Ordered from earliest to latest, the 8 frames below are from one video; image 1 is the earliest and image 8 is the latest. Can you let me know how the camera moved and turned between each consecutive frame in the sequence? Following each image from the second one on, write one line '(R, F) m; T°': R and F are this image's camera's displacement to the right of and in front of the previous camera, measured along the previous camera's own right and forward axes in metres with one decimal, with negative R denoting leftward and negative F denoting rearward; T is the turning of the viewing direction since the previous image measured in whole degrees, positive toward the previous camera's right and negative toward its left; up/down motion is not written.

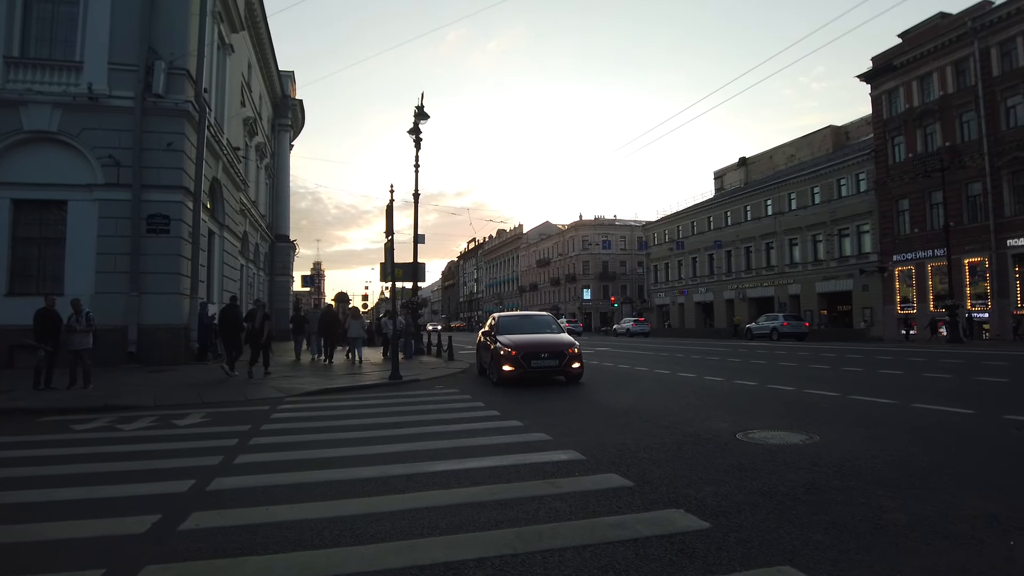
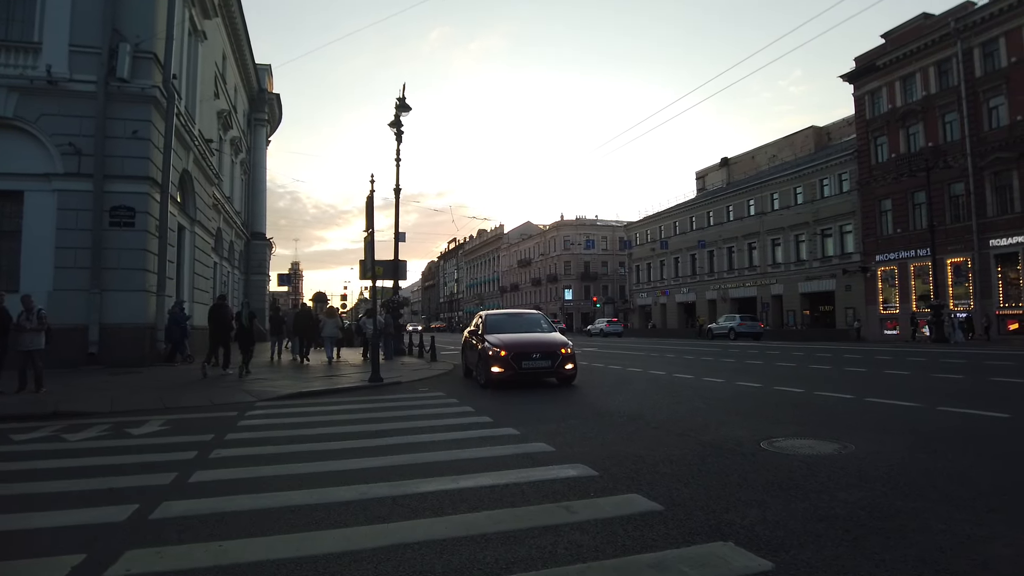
(-0.2, +0.8) m; +2°
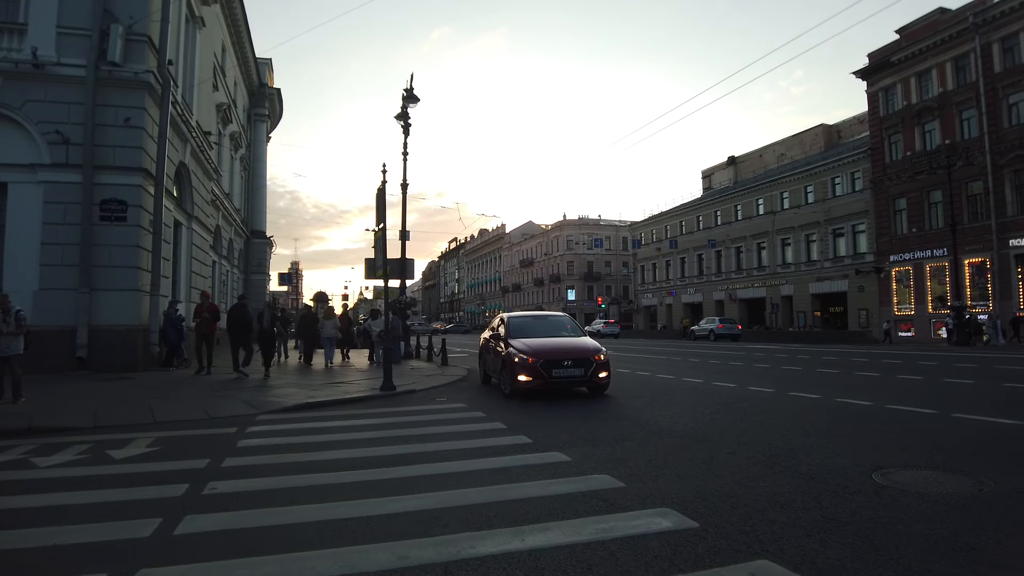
(-0.4, +1.1) m; 0°
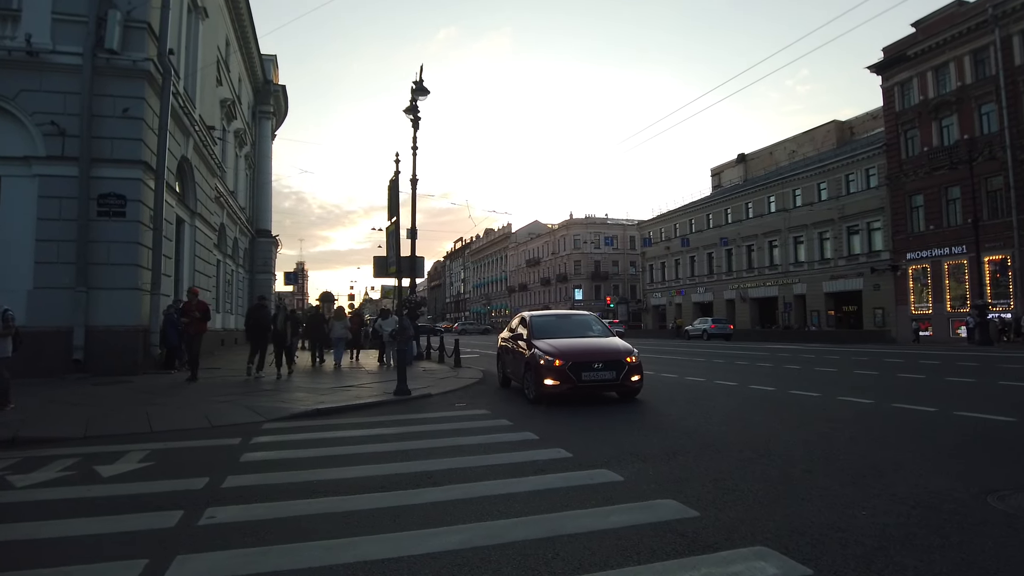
(-0.3, +0.8) m; 0°
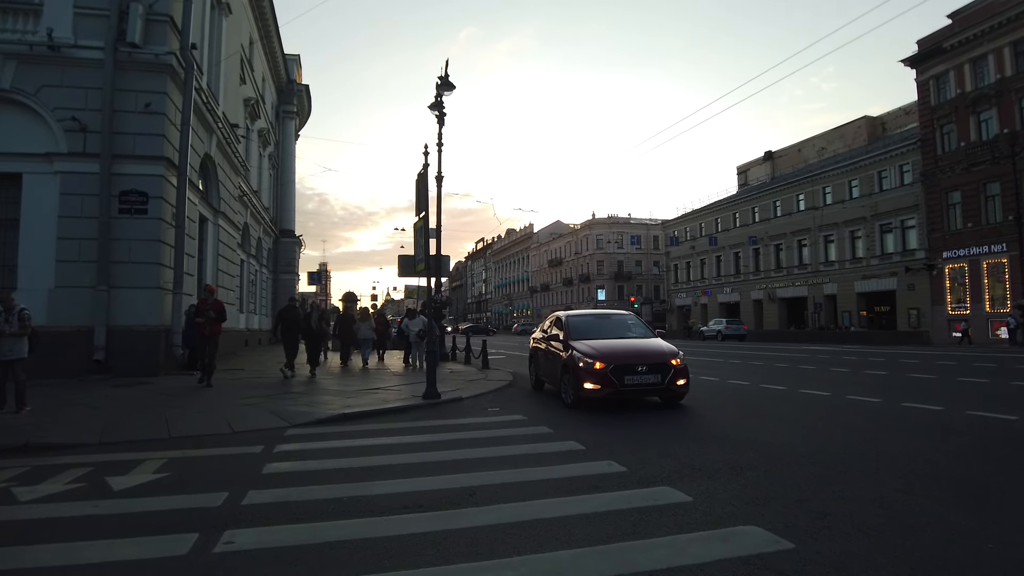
(-0.2, +0.6) m; -2°
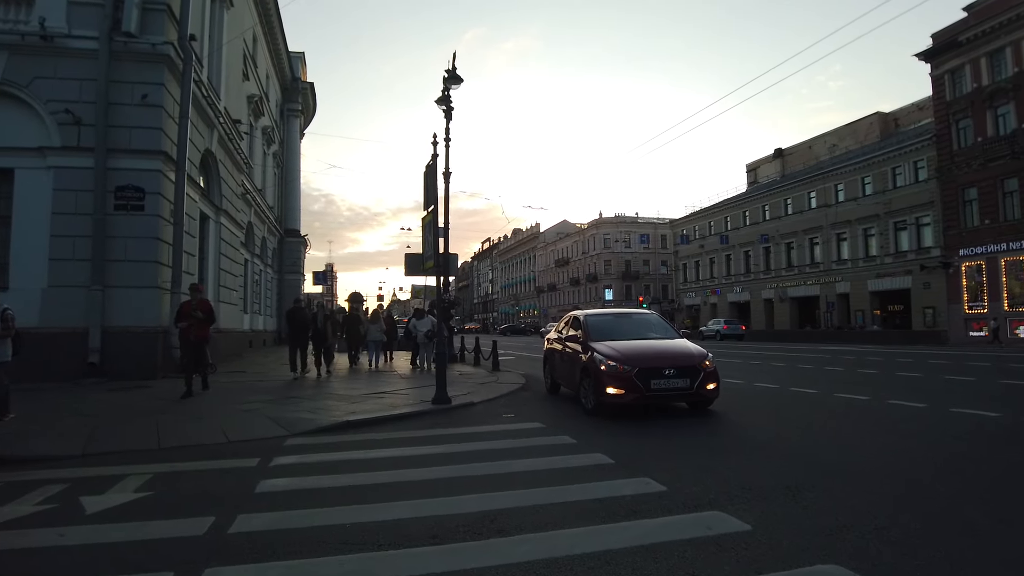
(-0.1, +0.7) m; 0°
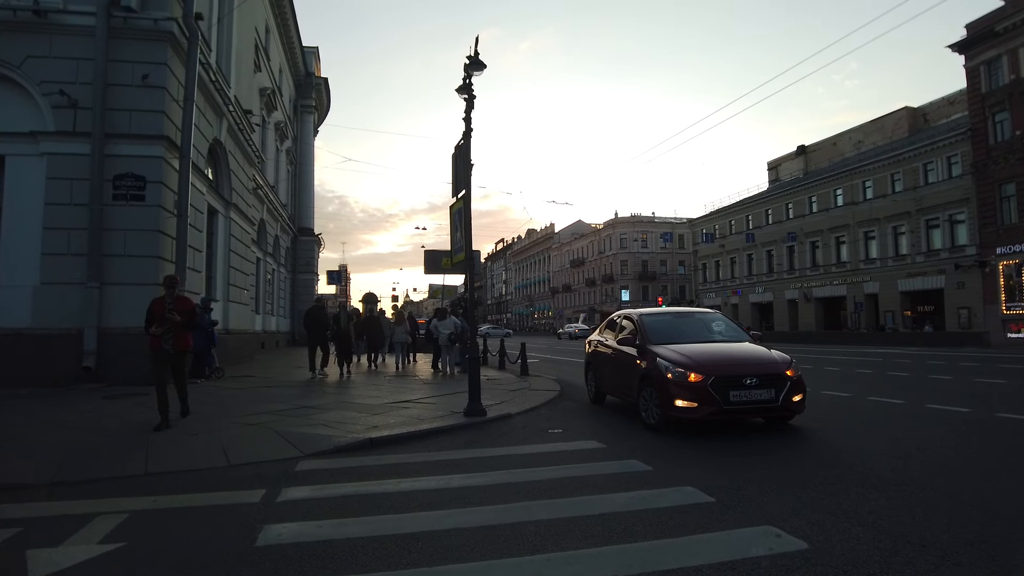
(-0.4, +1.3) m; -1°
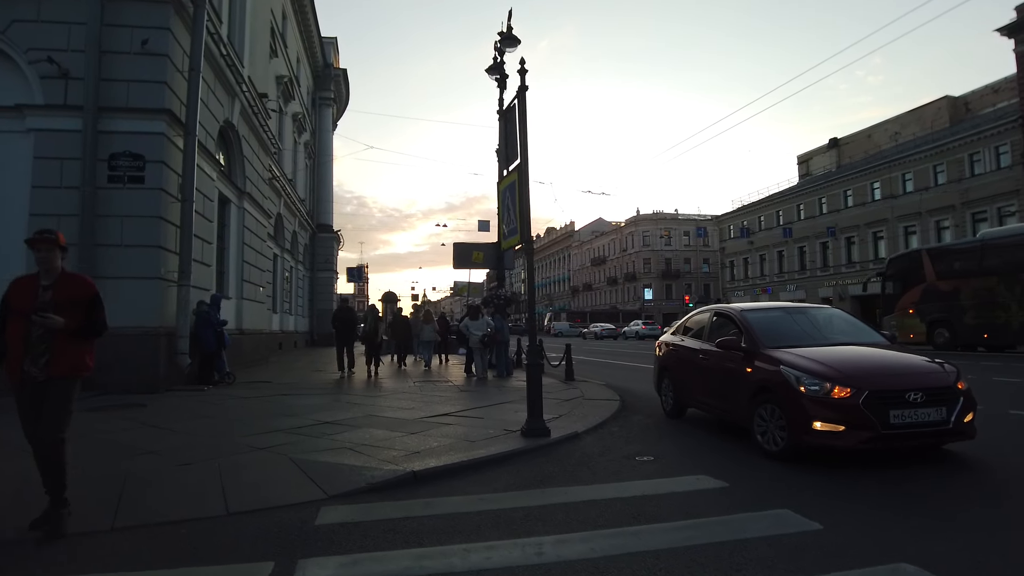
(-0.5, +1.7) m; -1°
